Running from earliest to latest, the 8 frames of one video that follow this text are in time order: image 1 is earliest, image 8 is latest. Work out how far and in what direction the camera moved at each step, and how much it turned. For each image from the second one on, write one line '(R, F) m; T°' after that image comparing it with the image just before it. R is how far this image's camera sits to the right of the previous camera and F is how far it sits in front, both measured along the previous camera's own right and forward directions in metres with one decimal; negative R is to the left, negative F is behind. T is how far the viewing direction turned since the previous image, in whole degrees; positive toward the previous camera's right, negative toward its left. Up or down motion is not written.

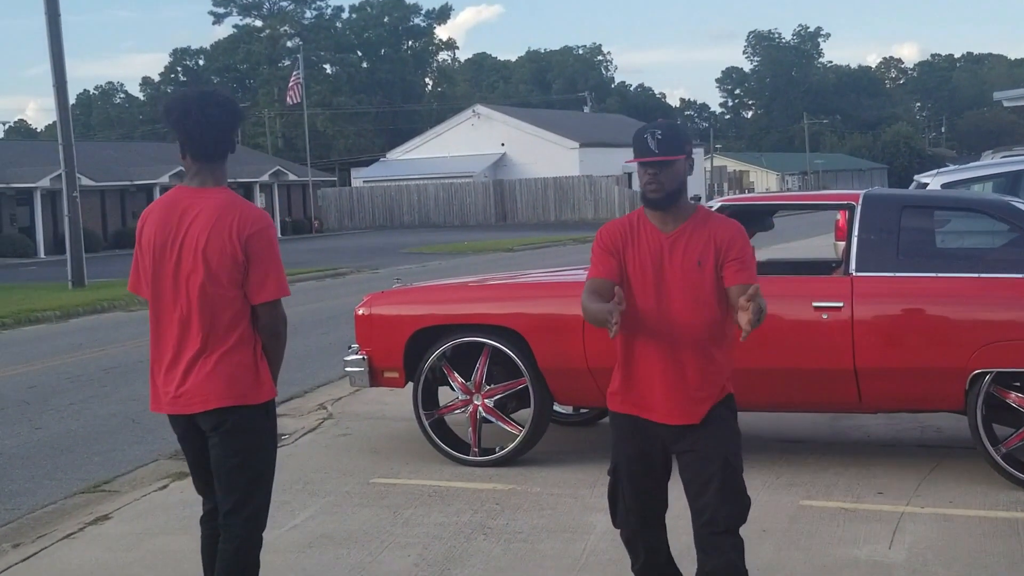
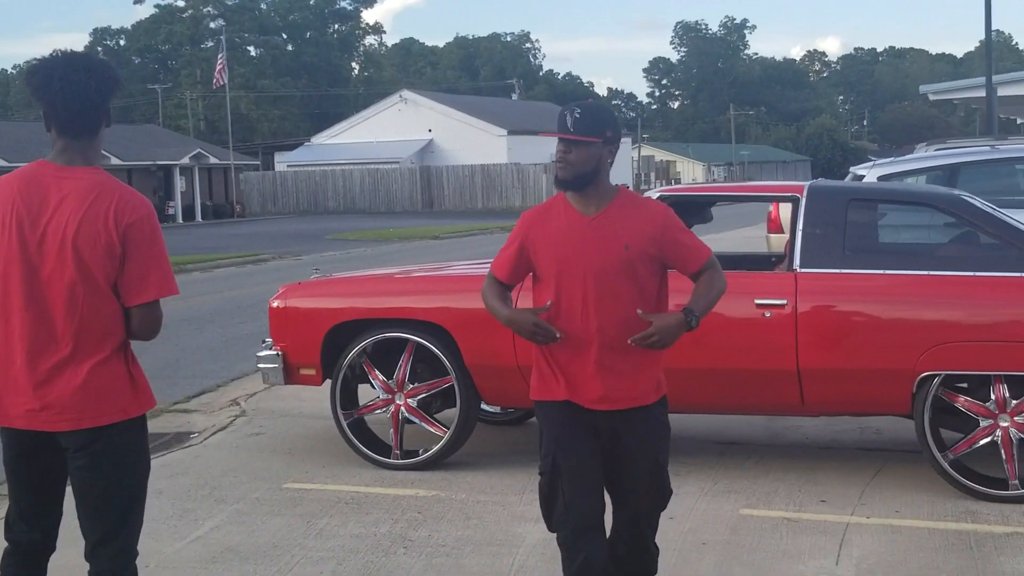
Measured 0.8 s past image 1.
(0.0, +0.4) m; +3°
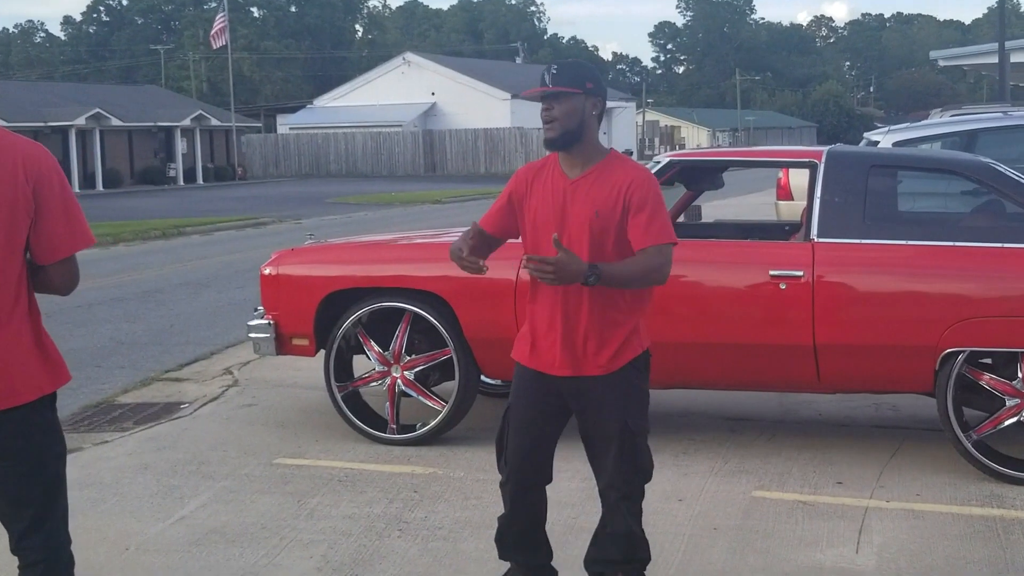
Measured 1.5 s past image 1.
(0.0, +0.3) m; 0°
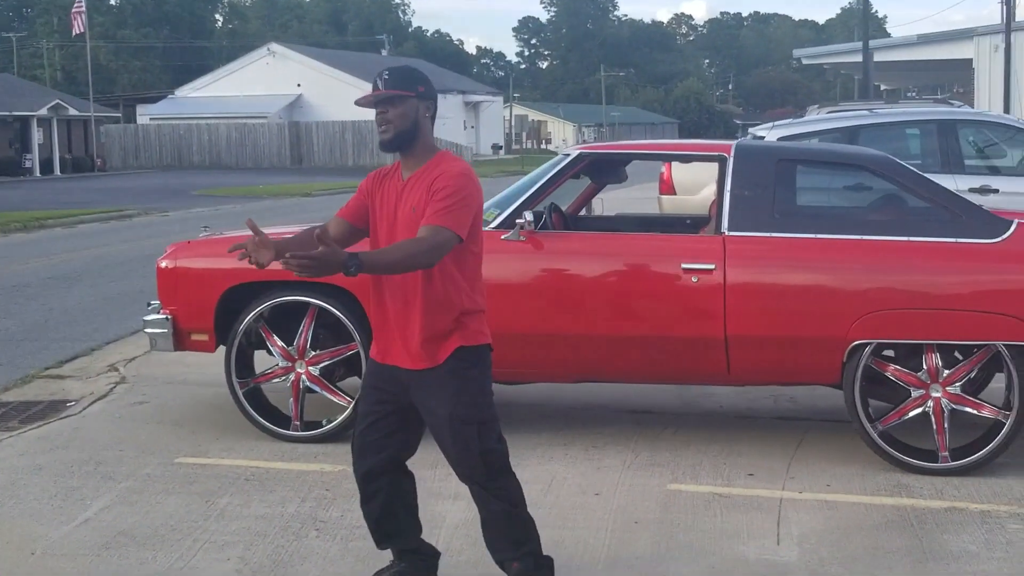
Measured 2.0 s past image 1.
(-0.2, +0.1) m; +6°
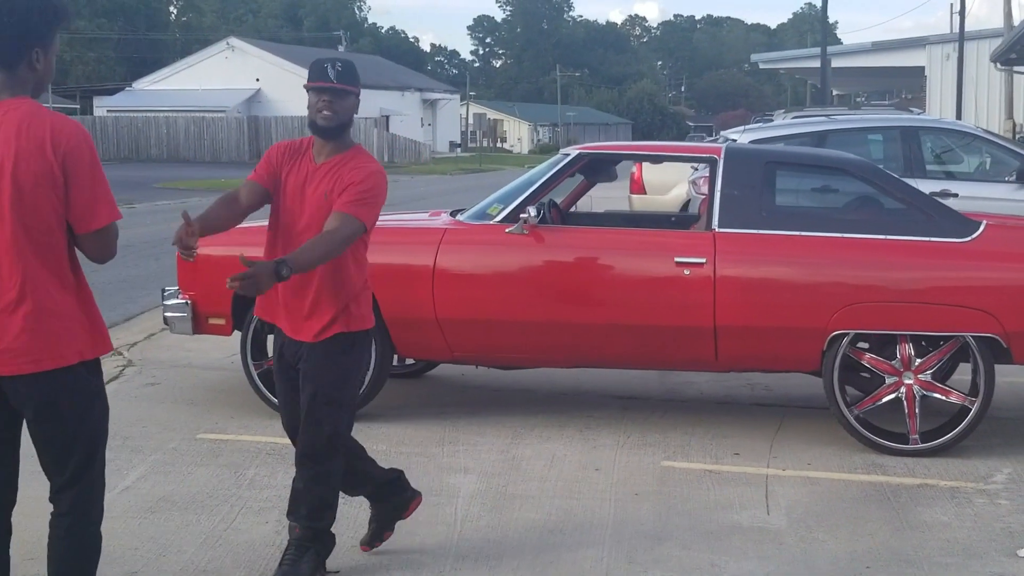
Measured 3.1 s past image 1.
(-0.2, -0.4) m; +2°
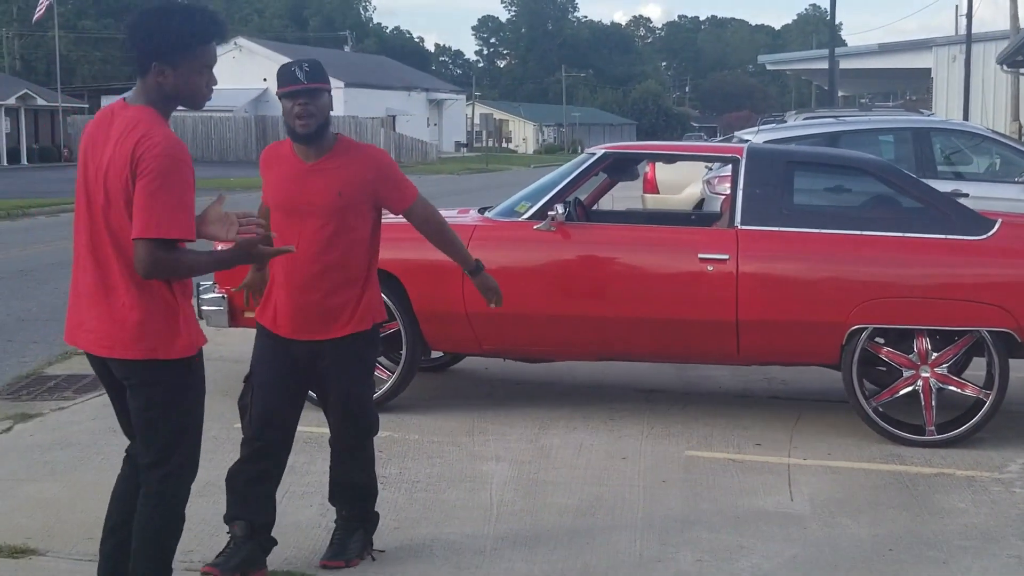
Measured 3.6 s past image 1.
(-0.1, -0.2) m; 0°
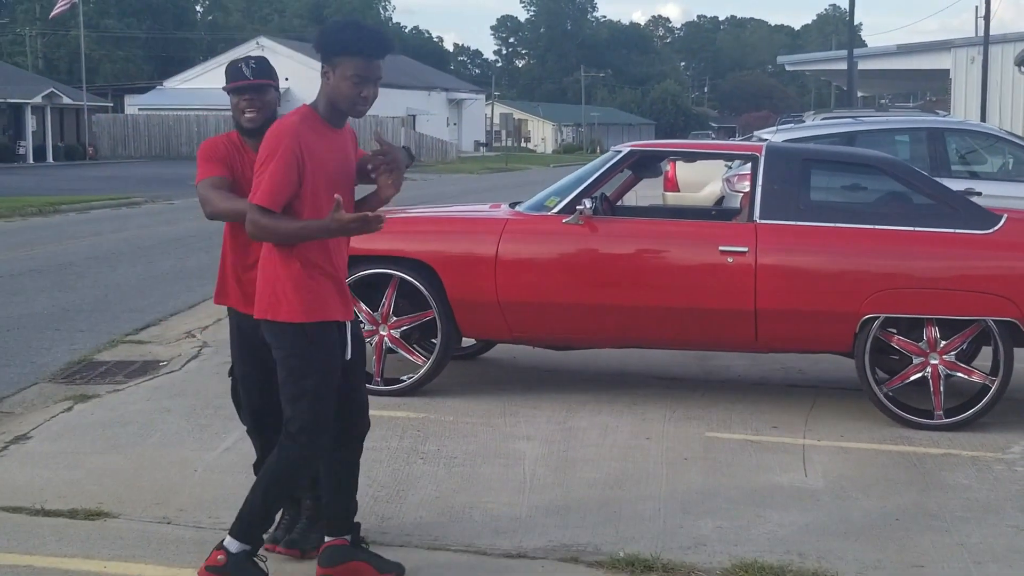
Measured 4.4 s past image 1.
(-0.1, -0.4) m; -1°
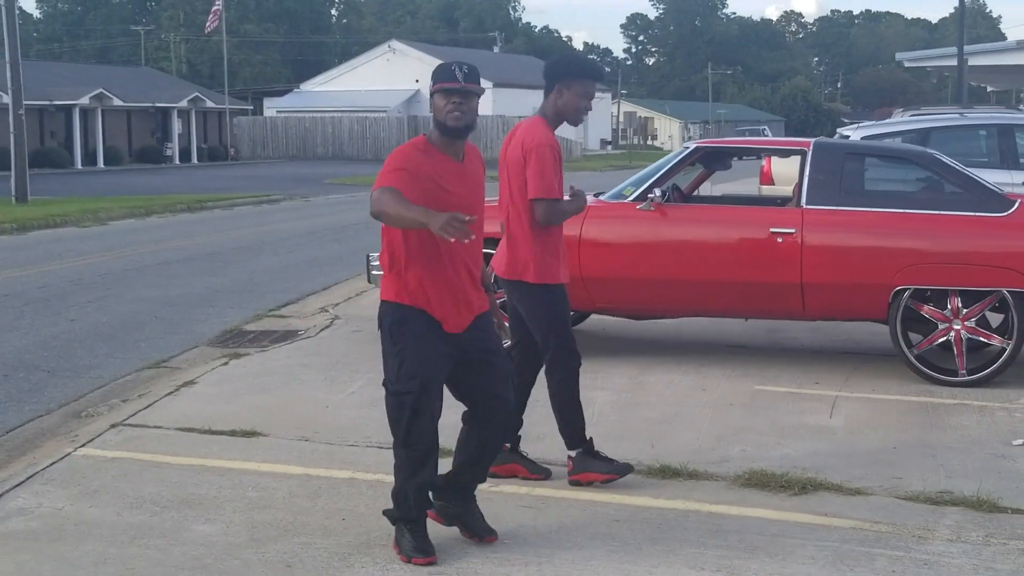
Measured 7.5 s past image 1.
(+0.3, -1.2) m; -5°
